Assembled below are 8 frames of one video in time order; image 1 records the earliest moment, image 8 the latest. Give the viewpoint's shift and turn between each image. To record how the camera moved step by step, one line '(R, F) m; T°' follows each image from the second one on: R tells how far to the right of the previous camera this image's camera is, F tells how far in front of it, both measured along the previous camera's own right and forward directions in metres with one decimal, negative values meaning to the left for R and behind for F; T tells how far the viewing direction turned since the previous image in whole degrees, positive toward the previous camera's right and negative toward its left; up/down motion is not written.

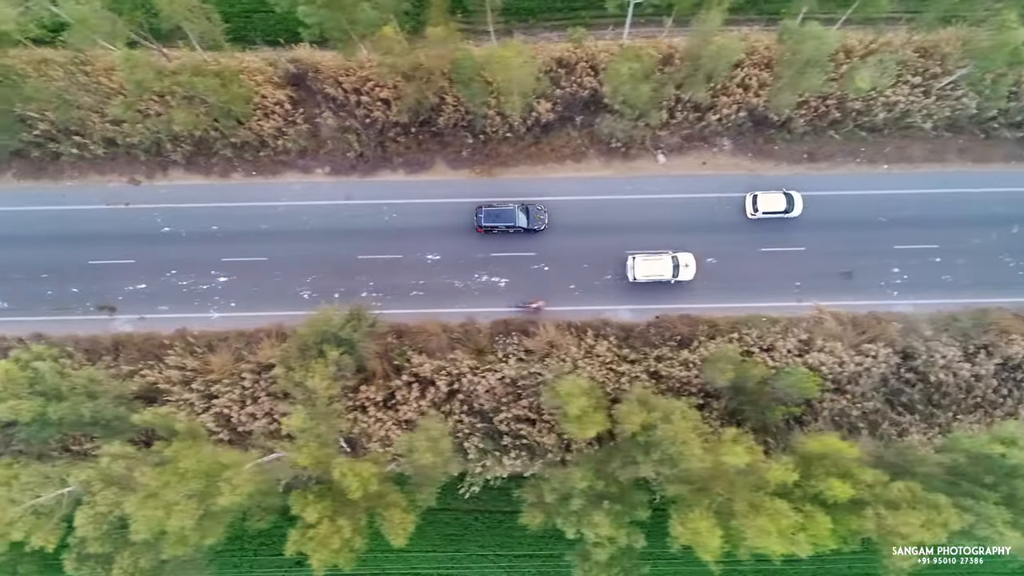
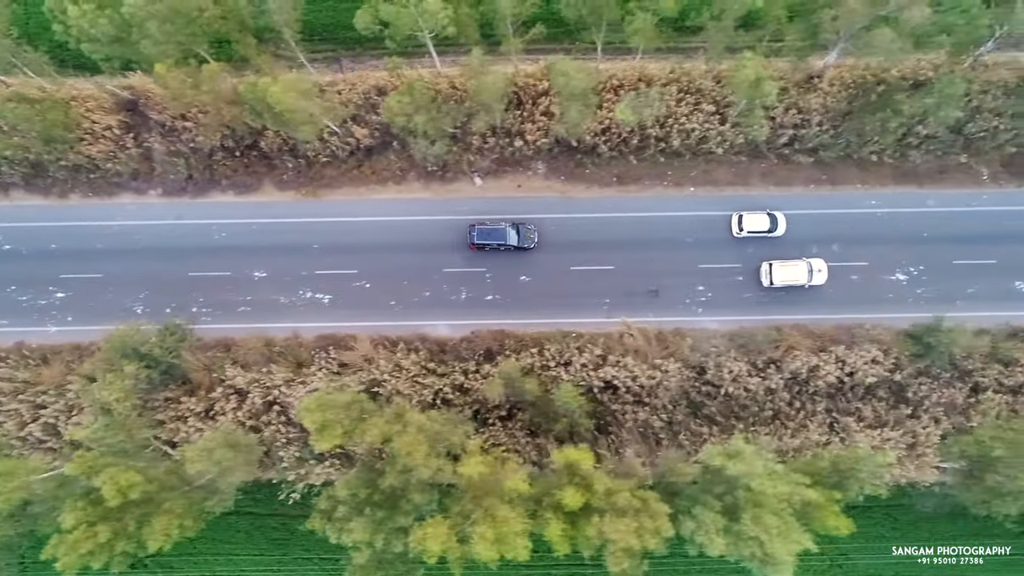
(+8.2, -1.9) m; 0°
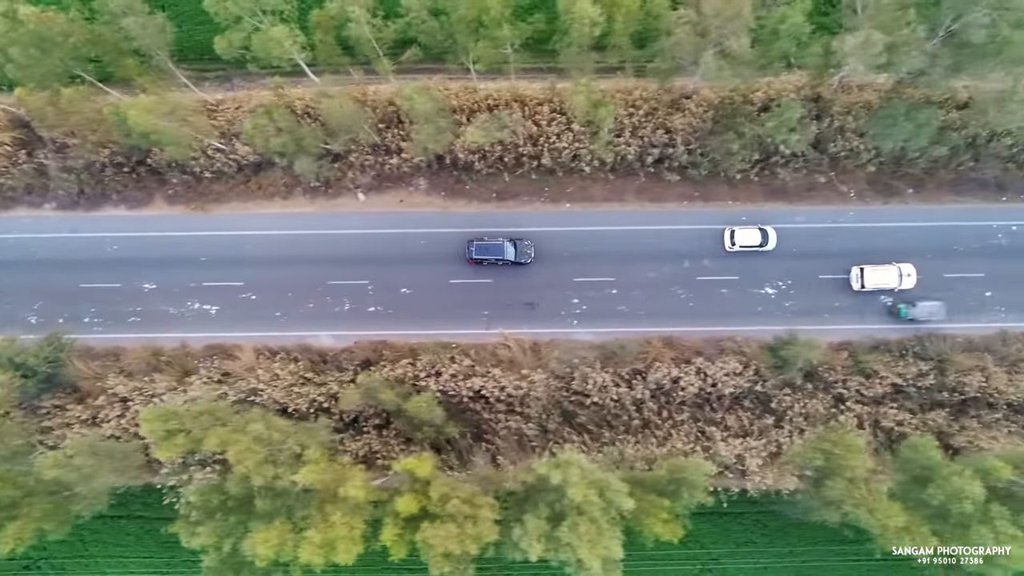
(+5.7, -1.4) m; 0°
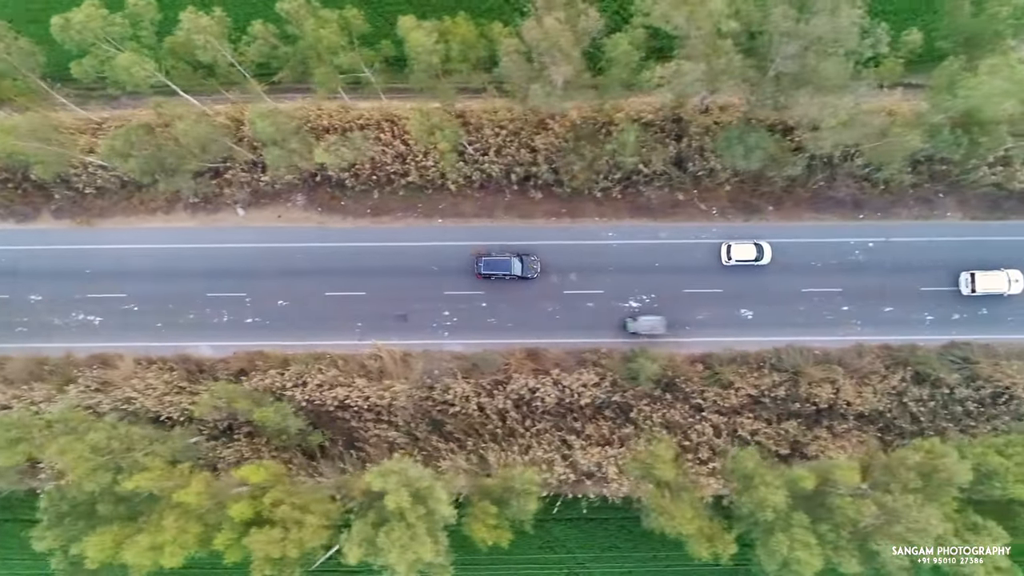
(+6.3, -1.5) m; 0°
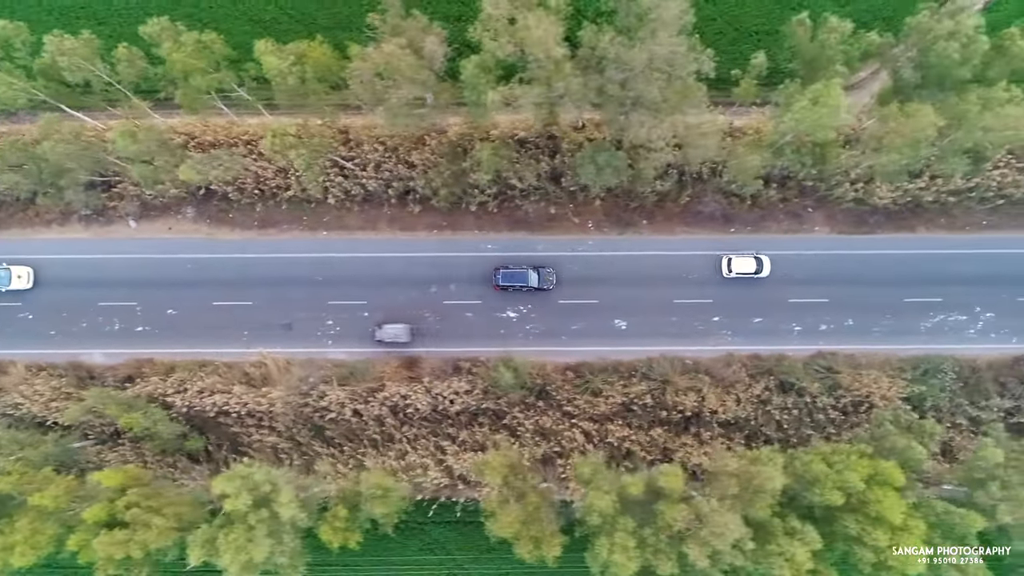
(+6.1, -1.5) m; 0°
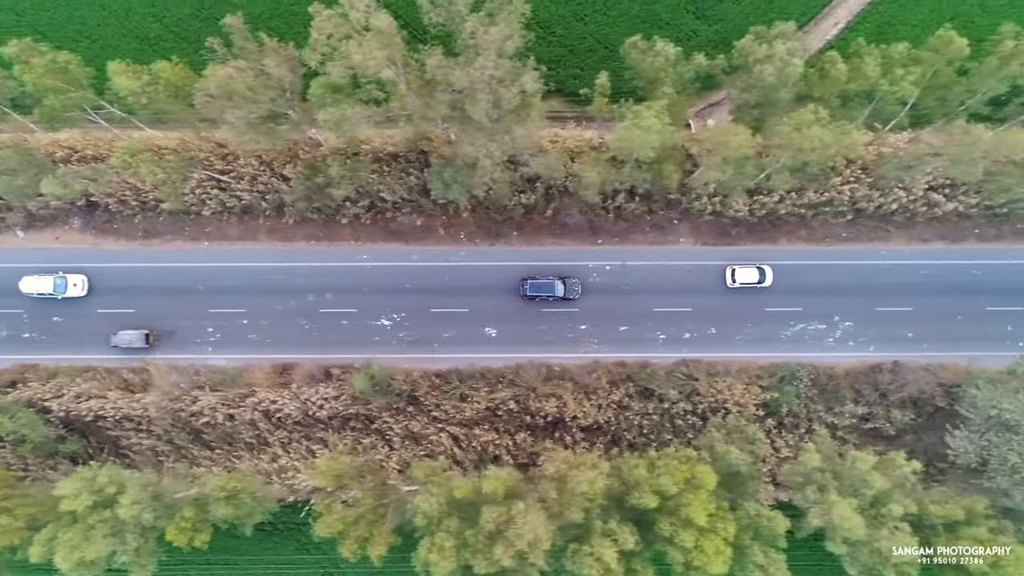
(+6.8, -1.6) m; 0°
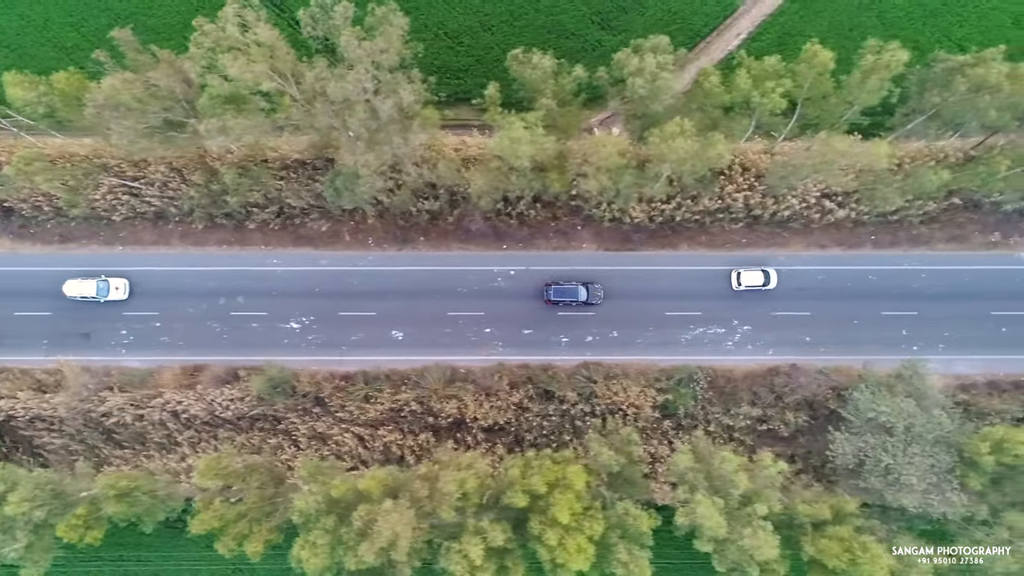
(+5.2, -1.1) m; 0°
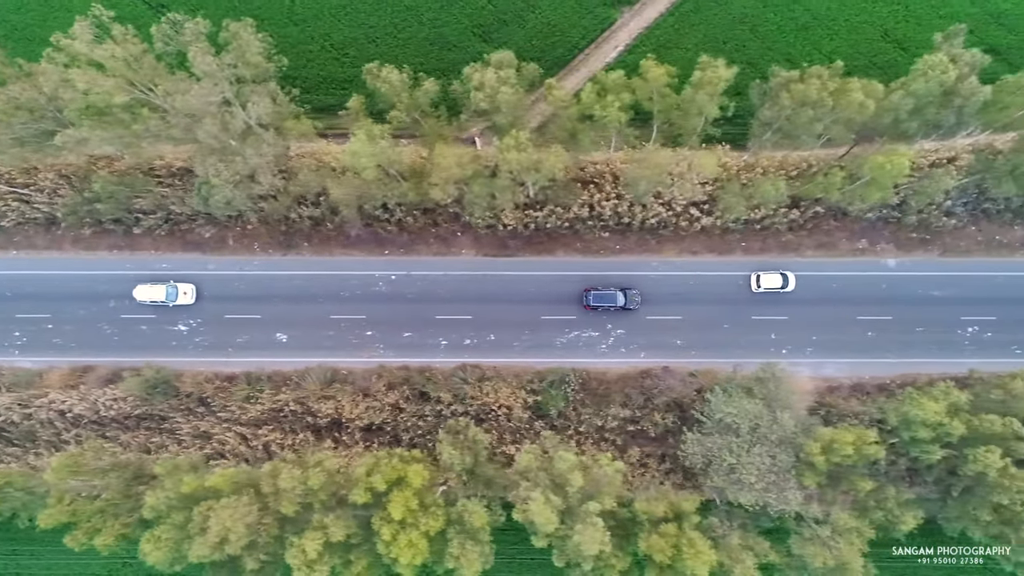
(+6.8, -1.5) m; 0°
